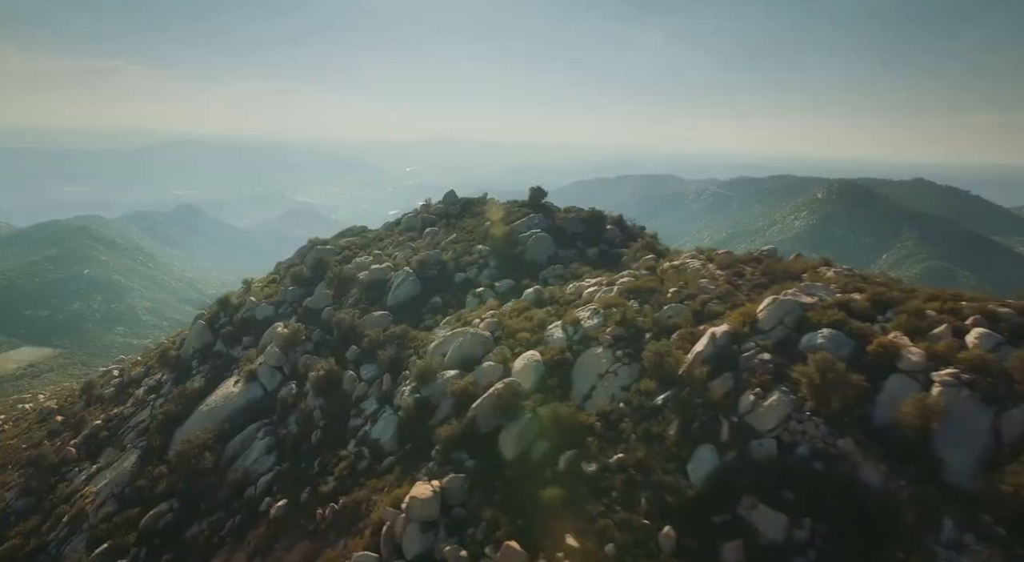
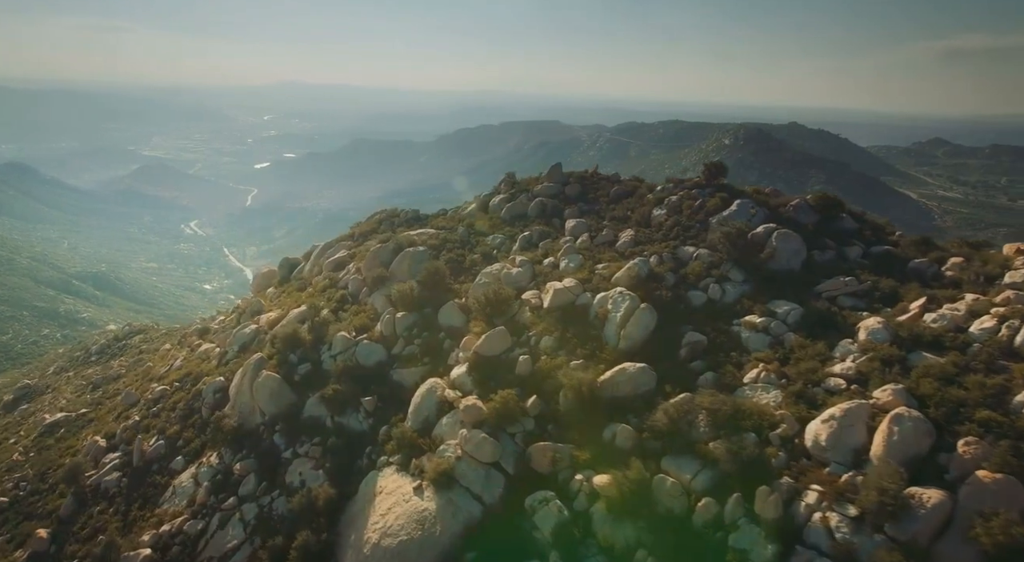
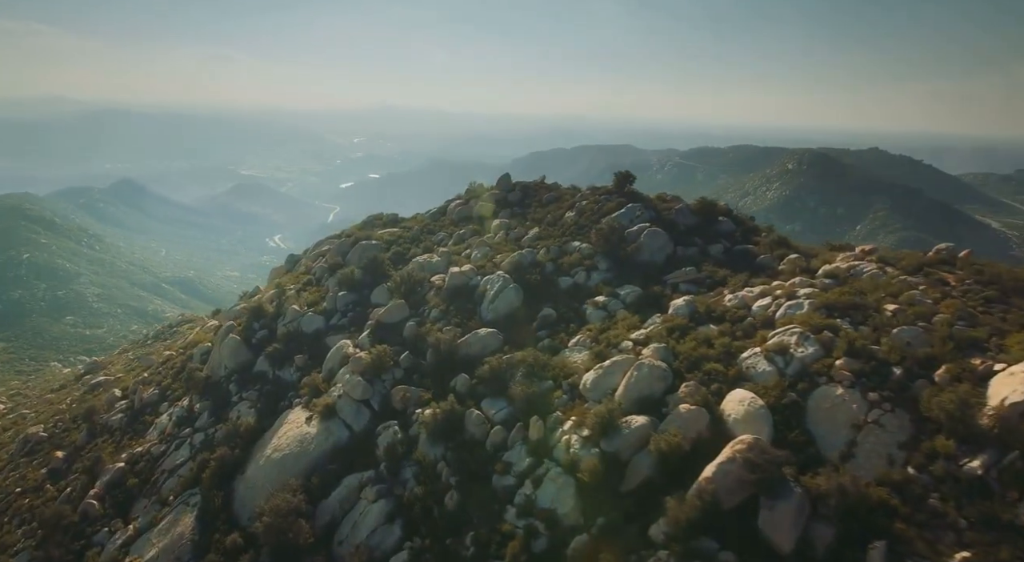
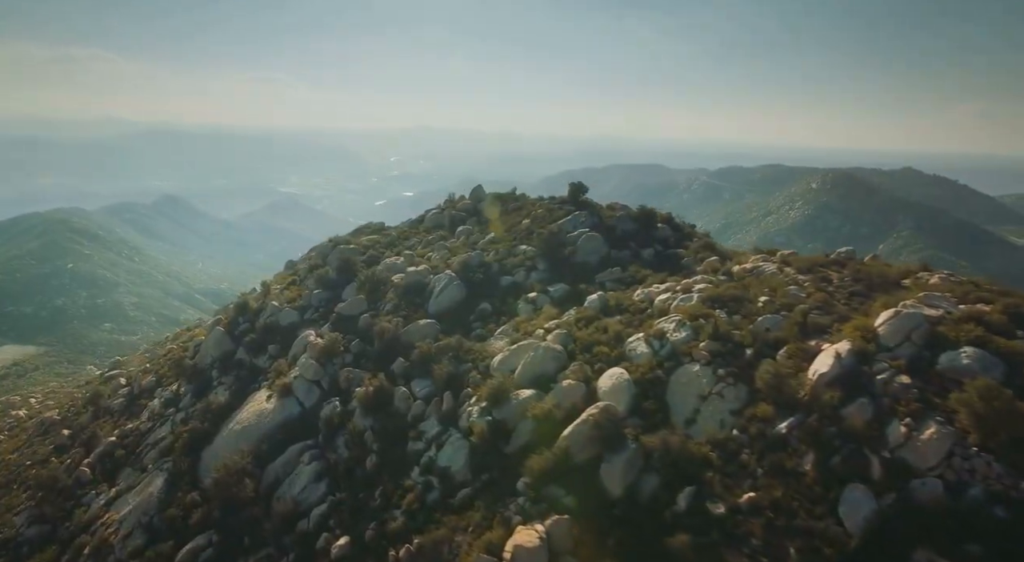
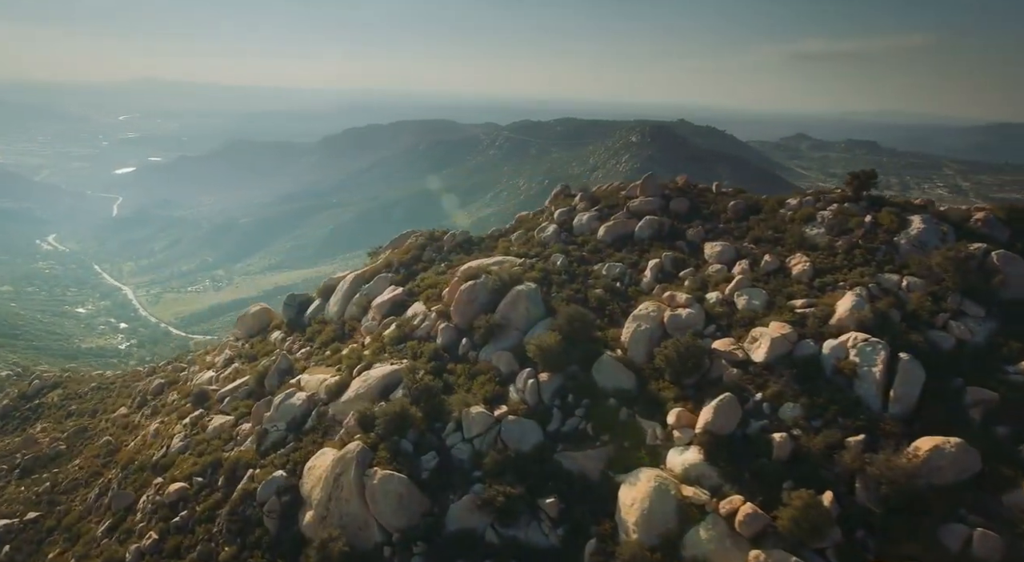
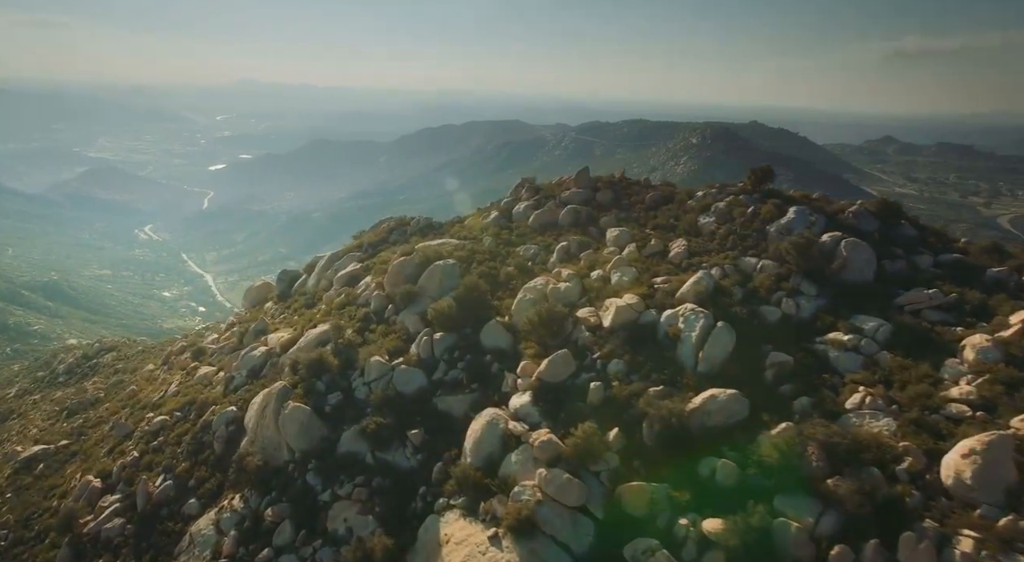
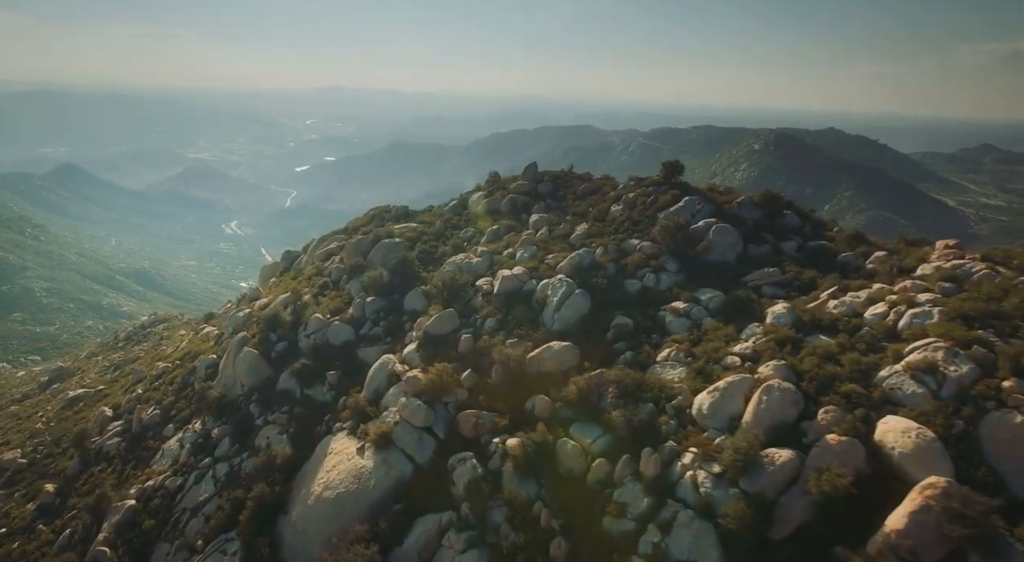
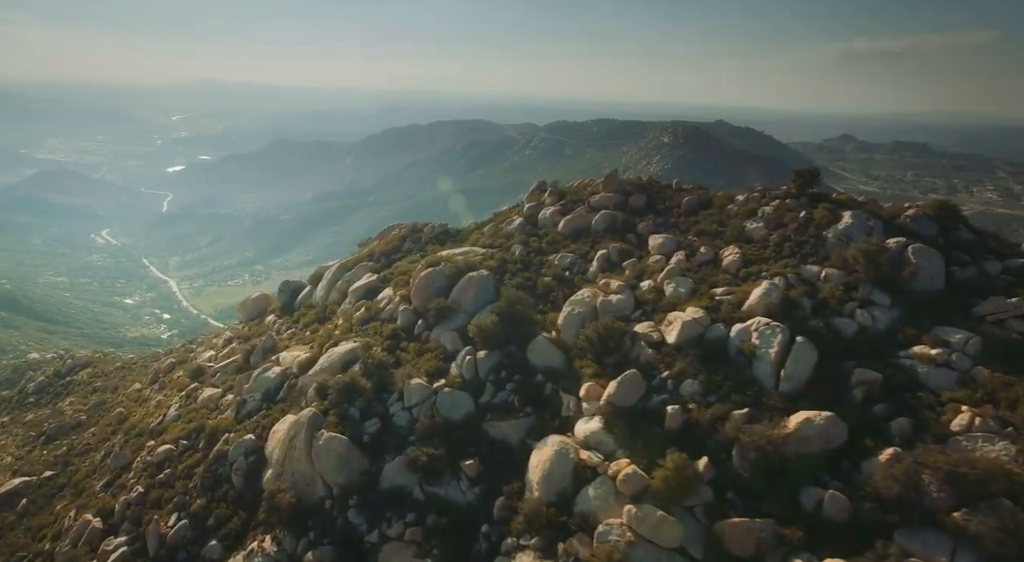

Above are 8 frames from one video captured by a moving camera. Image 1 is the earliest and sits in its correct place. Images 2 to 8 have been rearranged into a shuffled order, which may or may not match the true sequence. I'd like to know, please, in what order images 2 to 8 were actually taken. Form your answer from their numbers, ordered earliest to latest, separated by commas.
4, 3, 7, 2, 6, 8, 5
